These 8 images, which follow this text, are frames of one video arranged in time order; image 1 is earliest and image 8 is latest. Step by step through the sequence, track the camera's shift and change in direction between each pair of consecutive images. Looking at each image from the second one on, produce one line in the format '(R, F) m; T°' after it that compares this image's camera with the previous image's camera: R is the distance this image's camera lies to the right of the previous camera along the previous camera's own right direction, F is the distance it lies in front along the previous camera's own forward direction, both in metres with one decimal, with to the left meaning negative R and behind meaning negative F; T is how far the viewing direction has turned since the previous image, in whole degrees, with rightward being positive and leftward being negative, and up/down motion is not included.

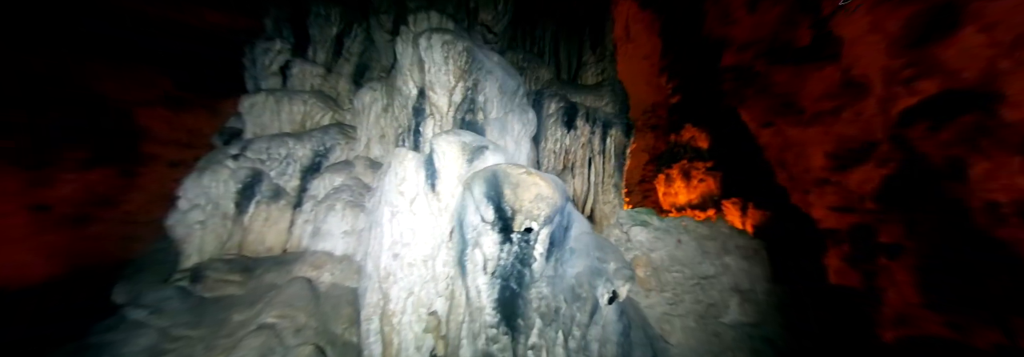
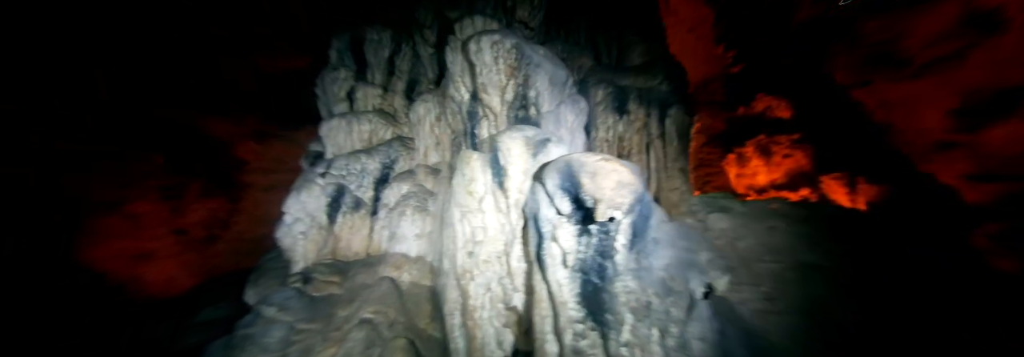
(-0.2, 0.0) m; -9°
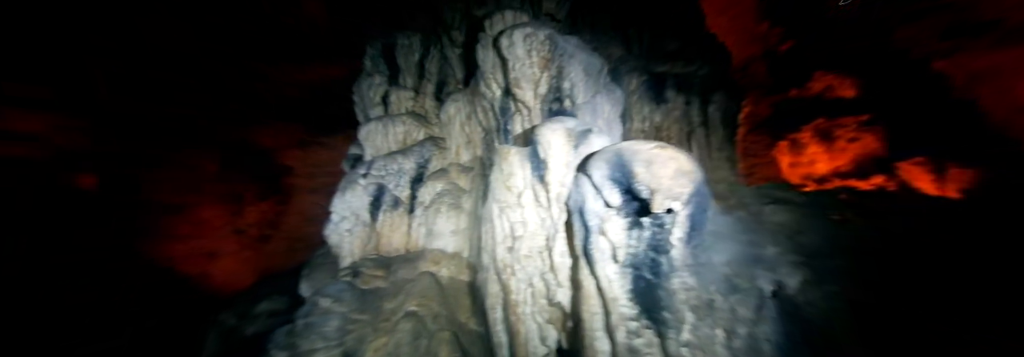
(-0.2, 0.0) m; -5°
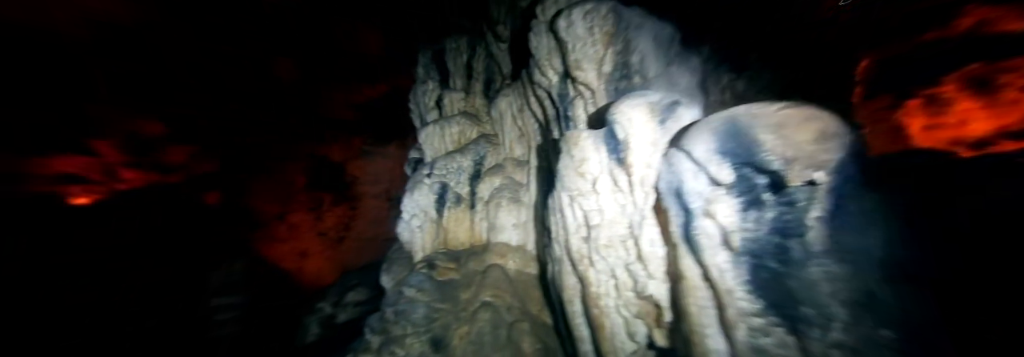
(-0.3, 0.0) m; -10°
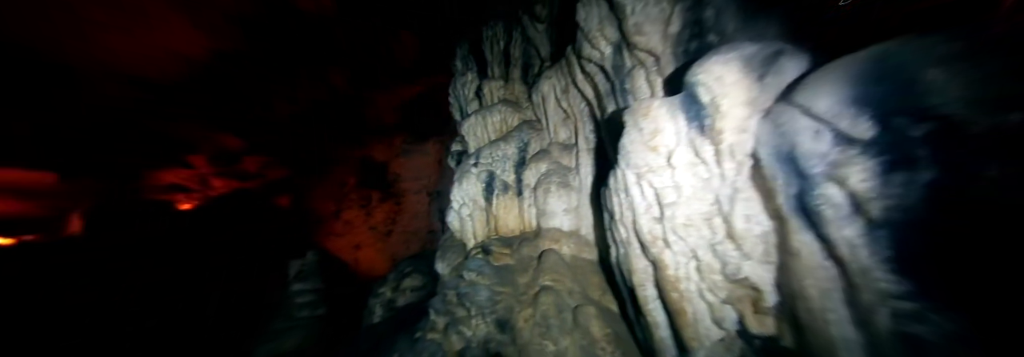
(-0.3, +0.1) m; -7°
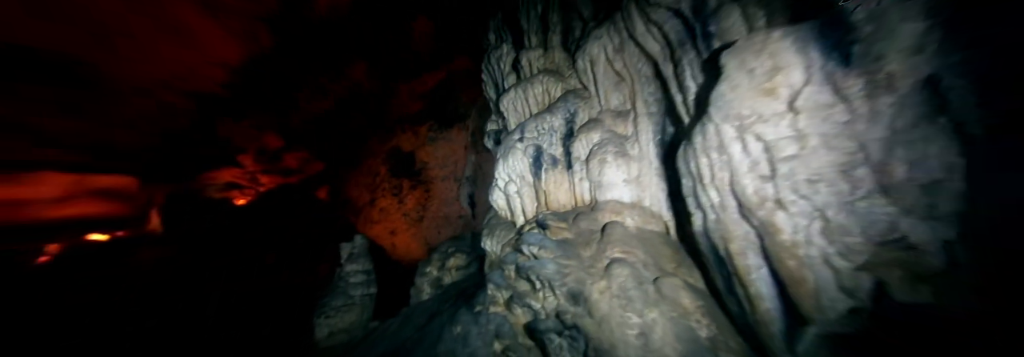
(-0.5, +0.1) m; -5°
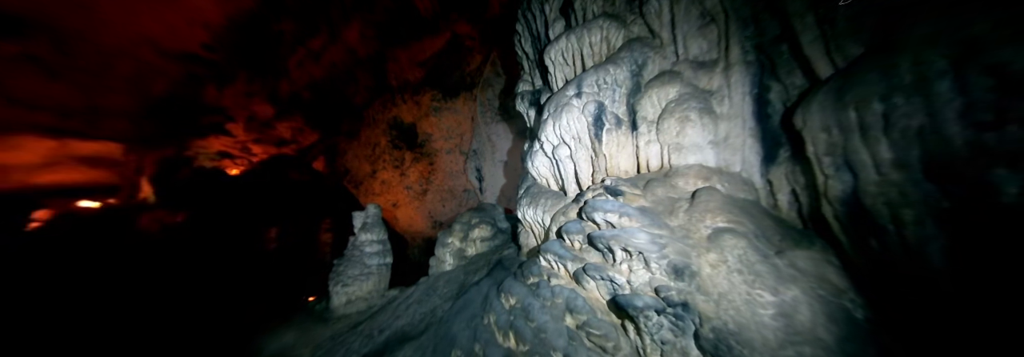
(-0.9, +0.5) m; +1°
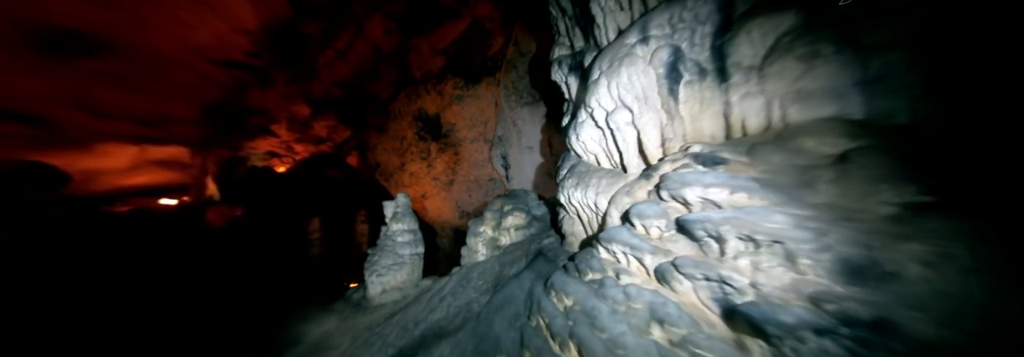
(-0.3, +0.6) m; -5°
